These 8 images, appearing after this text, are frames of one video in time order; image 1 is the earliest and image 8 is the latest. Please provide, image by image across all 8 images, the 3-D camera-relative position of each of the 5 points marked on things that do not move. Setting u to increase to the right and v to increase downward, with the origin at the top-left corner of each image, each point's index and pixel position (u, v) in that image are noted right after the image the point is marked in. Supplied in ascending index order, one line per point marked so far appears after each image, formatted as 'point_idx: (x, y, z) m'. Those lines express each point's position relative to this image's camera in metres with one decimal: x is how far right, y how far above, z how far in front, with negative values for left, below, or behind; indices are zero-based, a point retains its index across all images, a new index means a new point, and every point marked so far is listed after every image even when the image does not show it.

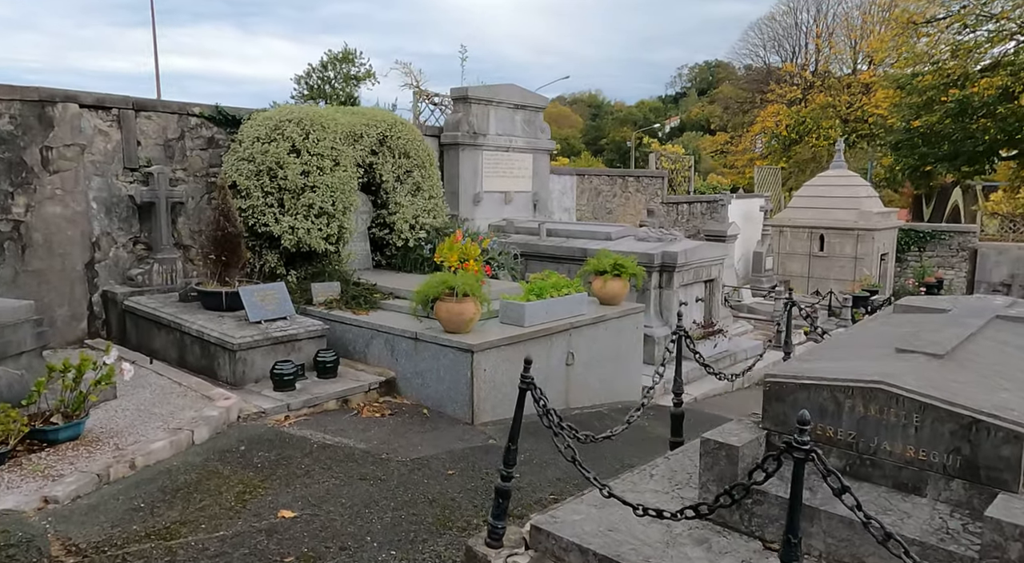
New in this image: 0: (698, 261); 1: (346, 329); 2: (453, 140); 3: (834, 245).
0: (+2.3, +0.2, +9.8) m
1: (-1.4, -0.4, +7.0) m
2: (-0.8, +1.8, +10.2) m
3: (+7.6, +0.9, +19.3) m
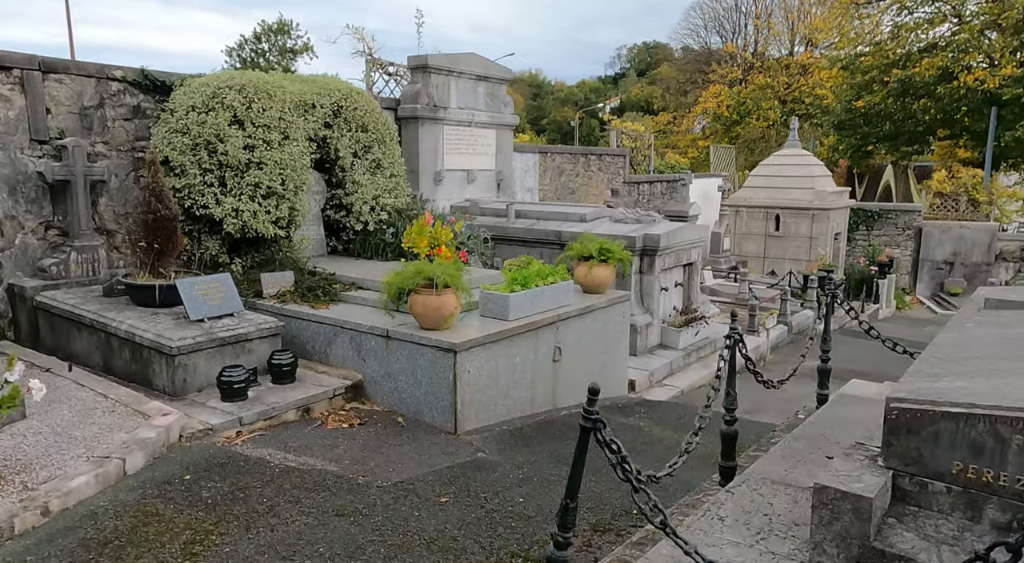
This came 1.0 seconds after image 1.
0: (+1.9, +0.4, +9.1) m
1: (-1.6, -0.3, +6.1) m
2: (-1.2, +1.9, +9.3) m
3: (+6.5, +1.3, +19.0) m
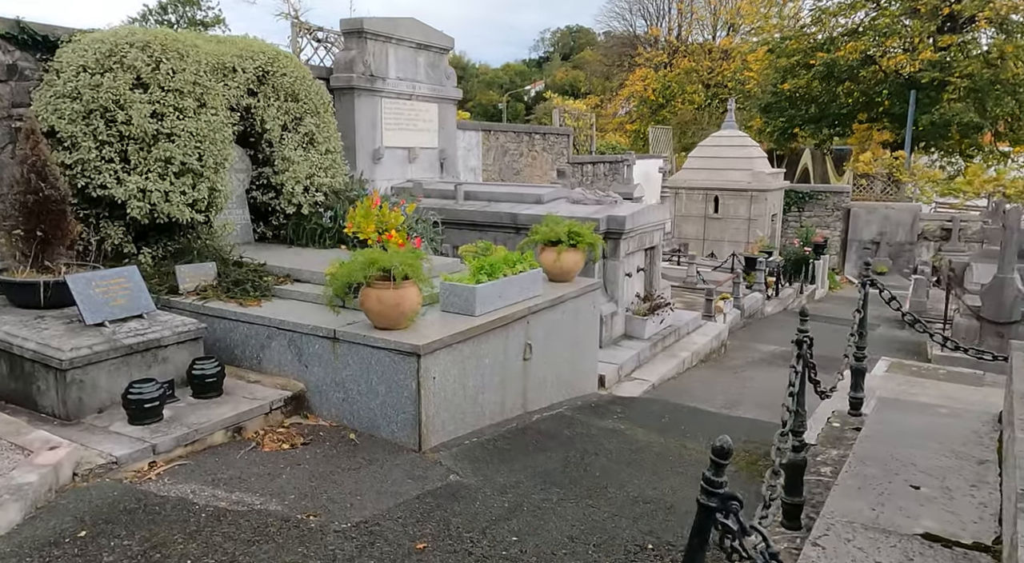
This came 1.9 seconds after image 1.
0: (+1.4, +0.6, +8.4) m
1: (-1.8, -0.3, +5.1) m
2: (-1.7, +2.0, +8.3) m
3: (+5.0, +1.7, +18.7) m
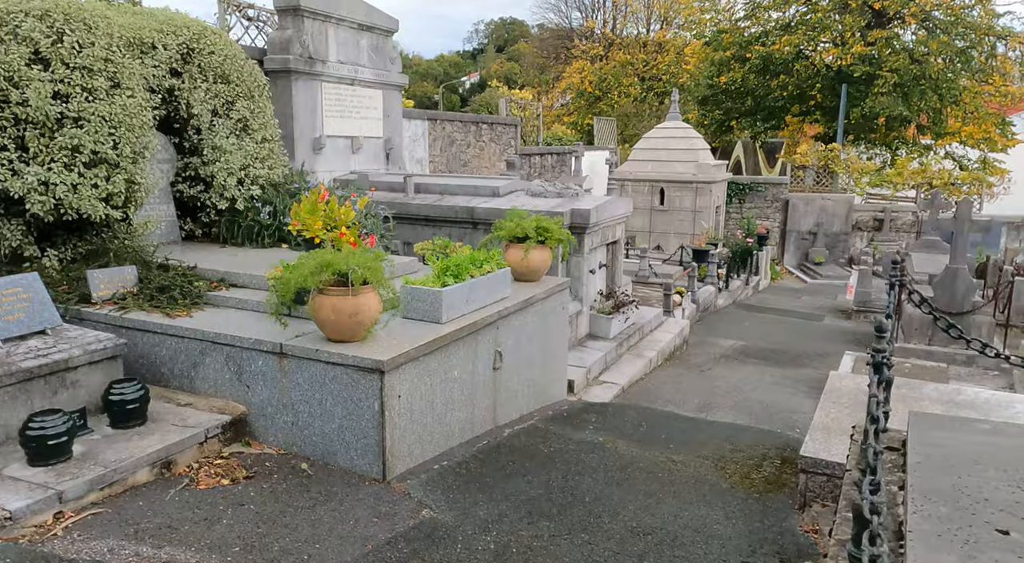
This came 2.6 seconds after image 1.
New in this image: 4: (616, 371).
0: (+0.9, +0.6, +7.9) m
1: (-2.0, -0.3, +4.4) m
2: (-2.2, +2.0, +7.6) m
3: (+3.7, +1.9, +18.5) m
4: (+1.0, -0.8, +7.6) m
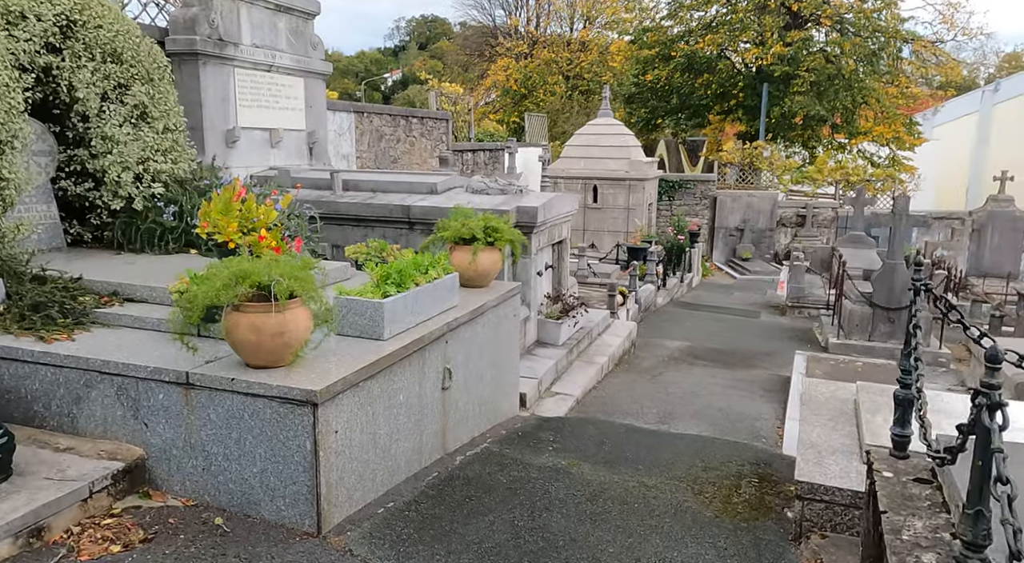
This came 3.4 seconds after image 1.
0: (+0.4, +0.6, +7.4) m
1: (-2.2, -0.4, +3.6) m
2: (-2.7, +1.9, +6.7) m
3: (+2.1, +1.9, +18.1) m
4: (+0.5, -0.9, +7.0) m
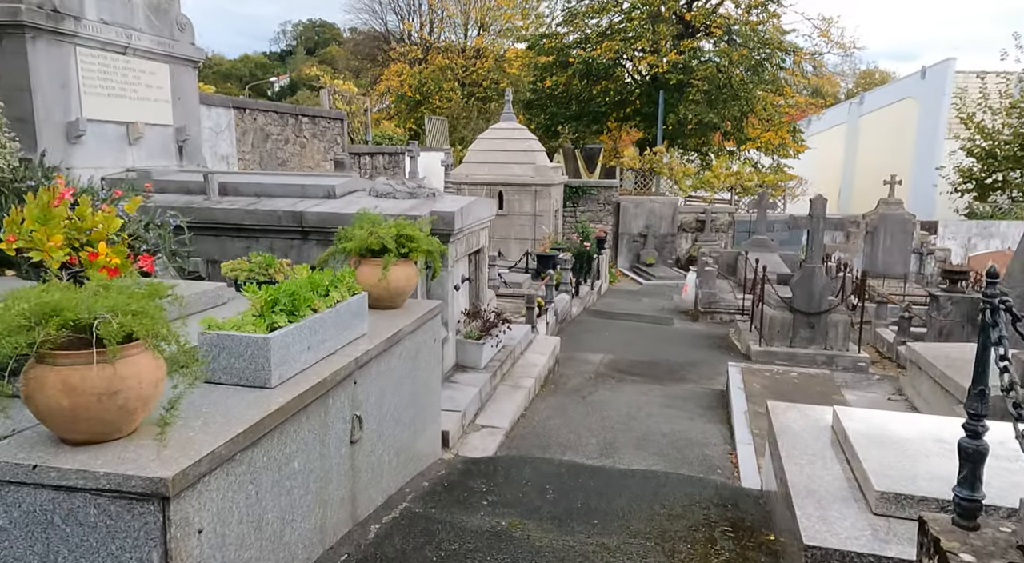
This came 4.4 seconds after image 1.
0: (-0.3, +0.5, +6.5) m
1: (-2.3, -0.5, +2.4) m
2: (-3.3, +1.8, +5.4) m
3: (0.0, +1.7, +17.3) m
4: (-0.1, -1.0, +6.1) m
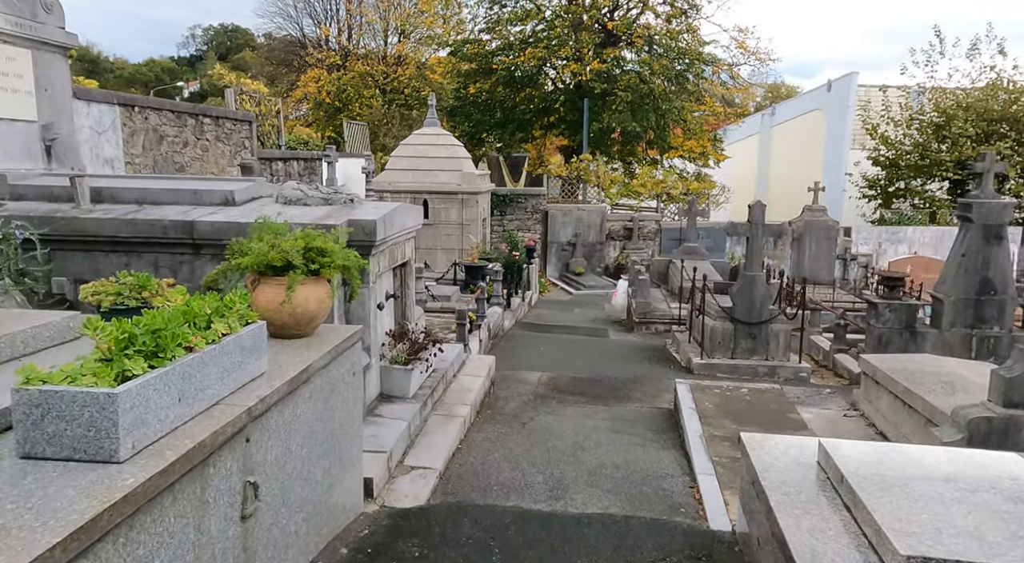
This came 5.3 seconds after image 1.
0: (-0.8, +0.3, +5.7) m
1: (-2.4, -0.6, +1.4) m
2: (-3.7, +1.6, +4.4) m
3: (-1.5, +1.5, +16.5) m
4: (-0.6, -1.1, +5.3) m
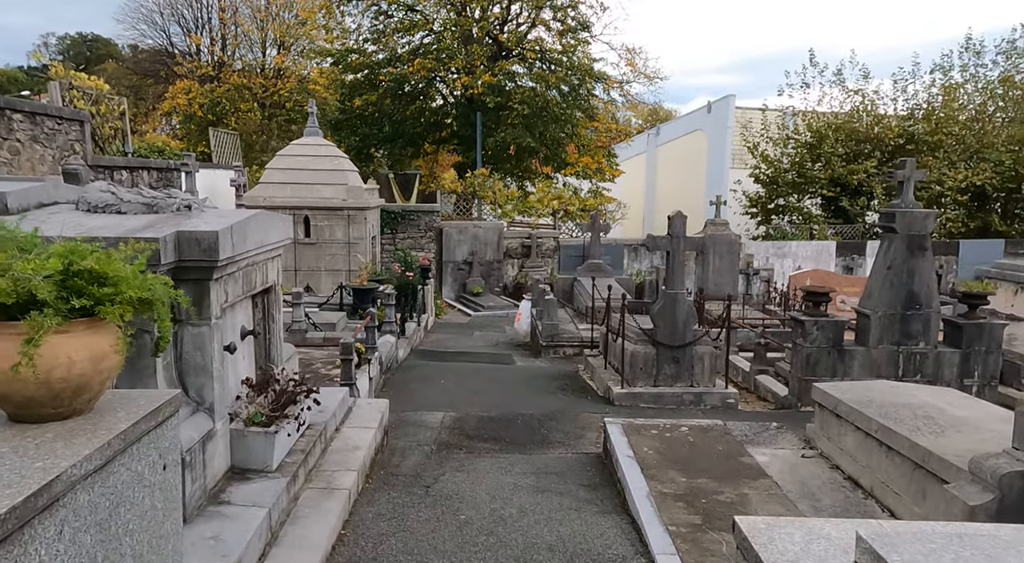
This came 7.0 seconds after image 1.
0: (-1.4, +0.2, +4.2) m
1: (-2.4, -0.7, -0.3) m
2: (-4.1, +1.4, +2.5) m
3: (-3.5, +1.0, +14.9) m
4: (-1.0, -1.3, +3.8) m
